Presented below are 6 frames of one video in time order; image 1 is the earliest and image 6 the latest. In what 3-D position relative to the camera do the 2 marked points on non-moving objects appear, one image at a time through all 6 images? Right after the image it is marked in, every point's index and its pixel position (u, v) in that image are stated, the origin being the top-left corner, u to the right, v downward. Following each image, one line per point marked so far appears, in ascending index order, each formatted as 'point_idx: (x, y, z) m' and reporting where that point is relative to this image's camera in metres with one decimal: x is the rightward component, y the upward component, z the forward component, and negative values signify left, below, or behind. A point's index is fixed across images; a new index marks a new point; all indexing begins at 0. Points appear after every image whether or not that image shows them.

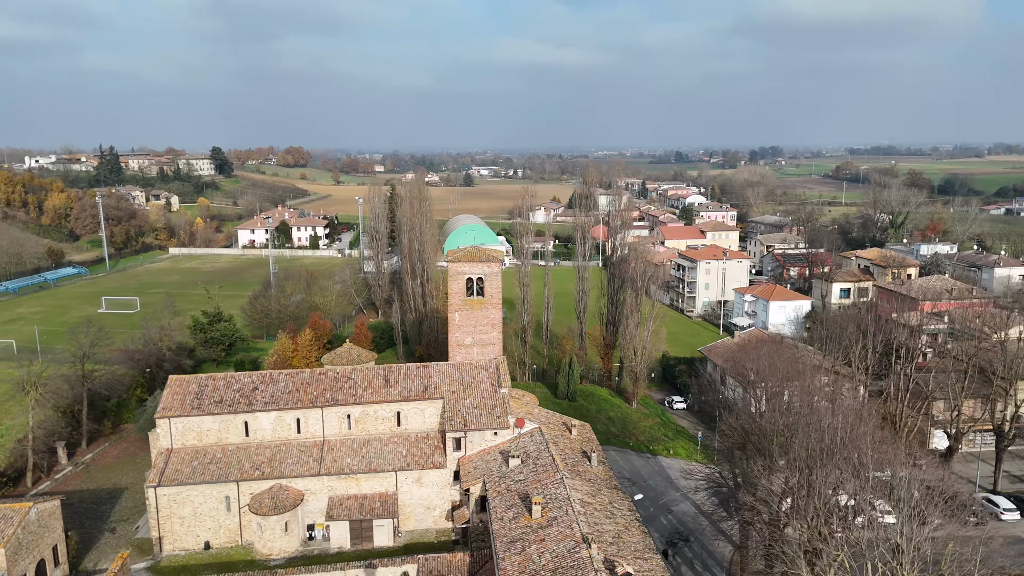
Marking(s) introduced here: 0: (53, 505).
0: (-12.6, -6.0, +19.7) m
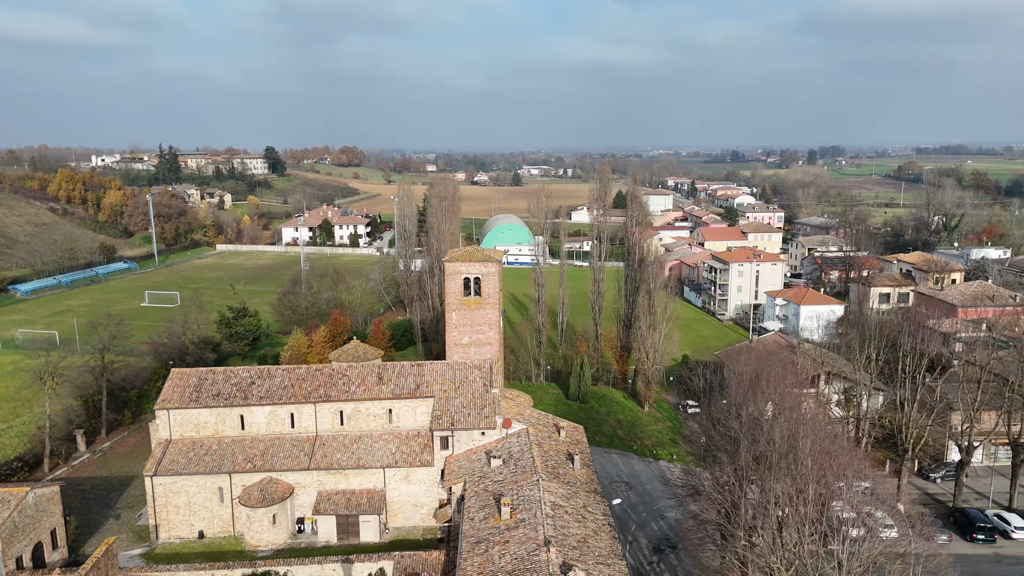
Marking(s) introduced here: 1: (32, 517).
0: (-13.2, -5.8, +20.5) m
1: (-13.1, -6.2, +19.5) m
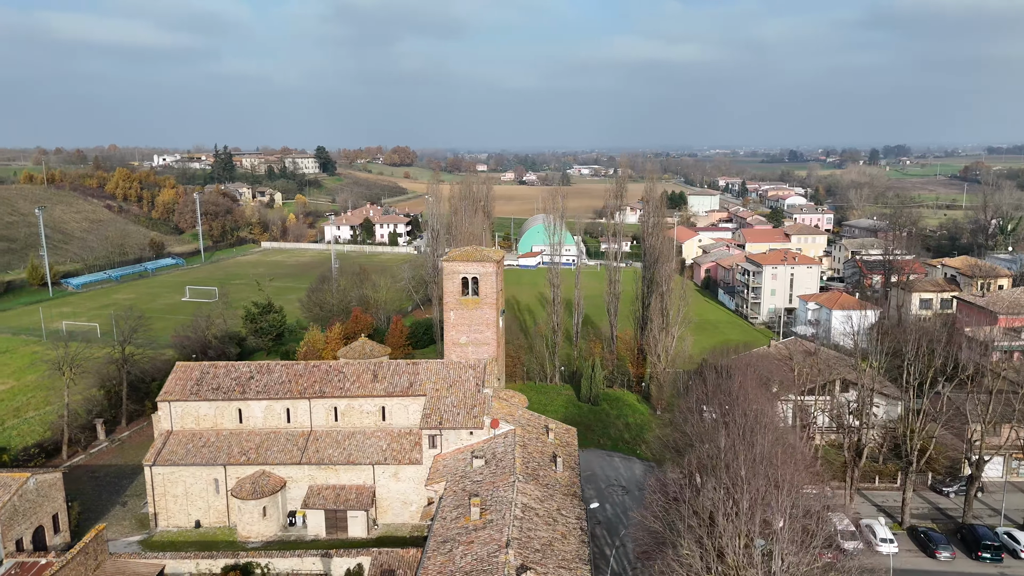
0: (-13.6, -5.6, +21.3) m
1: (-13.6, -6.1, +20.3) m
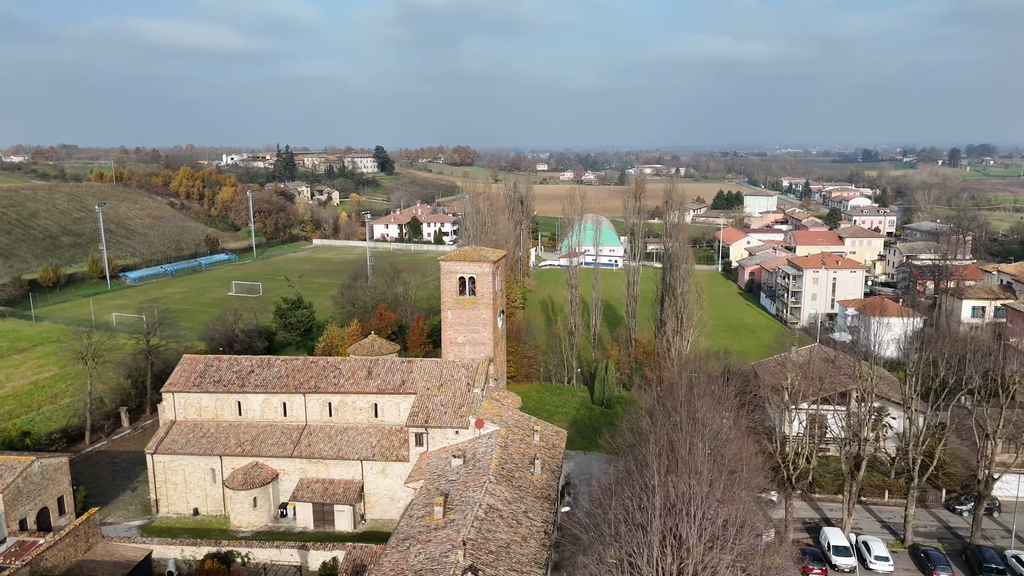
0: (-14.1, -5.4, +22.4) m
1: (-14.2, -5.9, +21.4) m
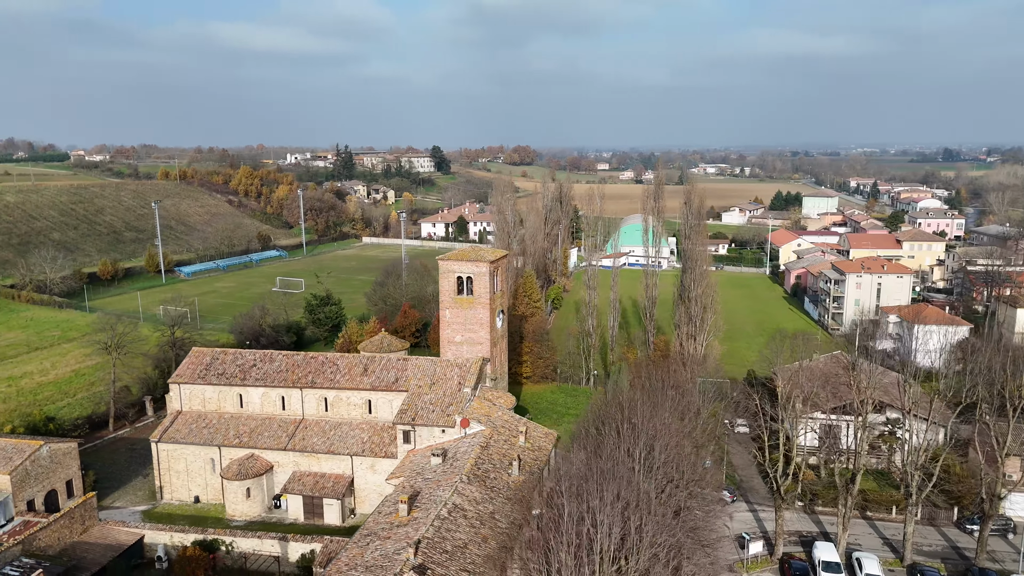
0: (-14.5, -5.2, +23.5) m
1: (-14.7, -5.7, +22.5) m
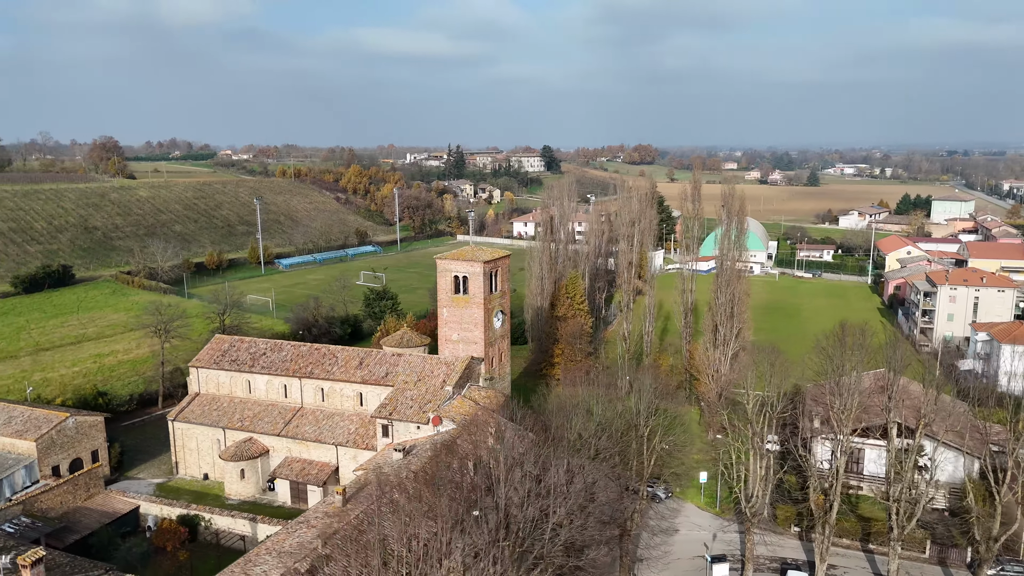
0: (-15.0, -4.8, +25.9) m
1: (-15.4, -5.2, +24.9) m
